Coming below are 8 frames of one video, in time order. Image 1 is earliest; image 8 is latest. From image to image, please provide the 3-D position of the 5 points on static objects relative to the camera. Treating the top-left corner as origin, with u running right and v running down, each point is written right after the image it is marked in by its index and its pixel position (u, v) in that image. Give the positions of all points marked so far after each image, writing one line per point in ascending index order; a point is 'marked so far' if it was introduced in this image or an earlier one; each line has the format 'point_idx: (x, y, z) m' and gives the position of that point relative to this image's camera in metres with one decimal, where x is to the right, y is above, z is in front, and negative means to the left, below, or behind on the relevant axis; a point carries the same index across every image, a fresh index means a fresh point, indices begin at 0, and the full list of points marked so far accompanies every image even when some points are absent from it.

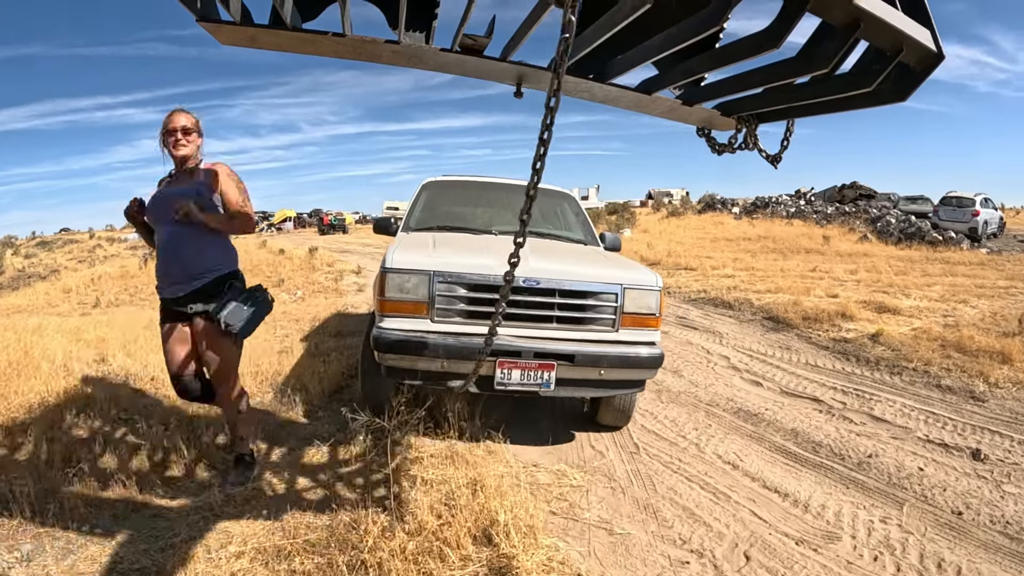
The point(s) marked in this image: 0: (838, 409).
0: (+2.7, -1.0, +4.7) m
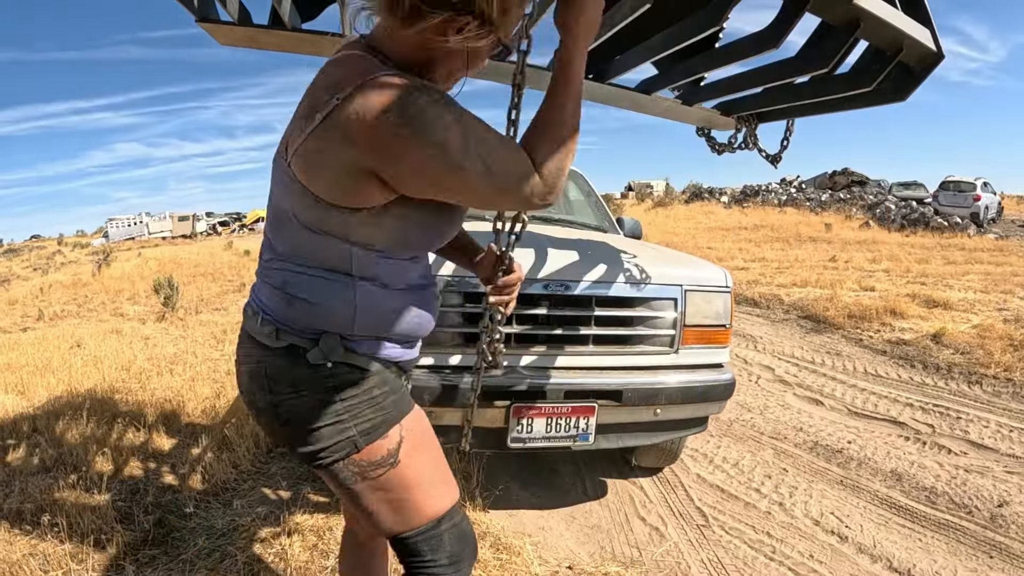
0: (+2.8, -1.0, +3.7) m
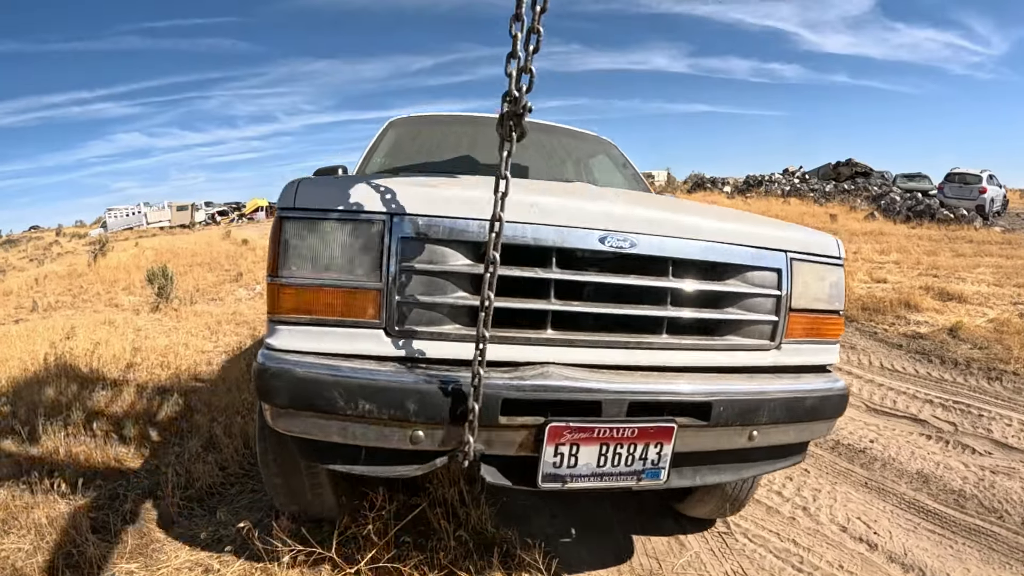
0: (+2.8, -0.9, +3.6) m
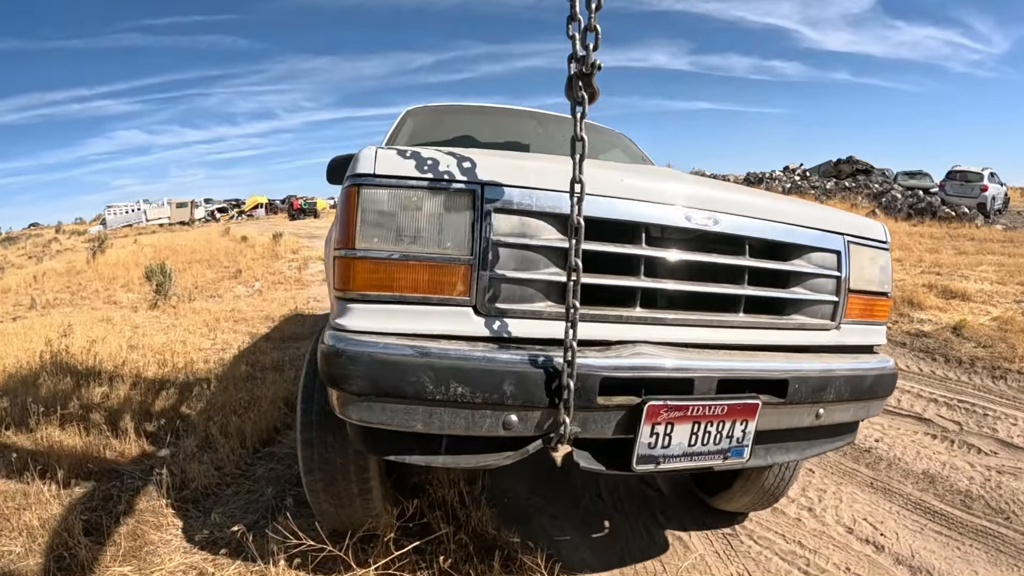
0: (+2.8, -0.9, +3.5) m
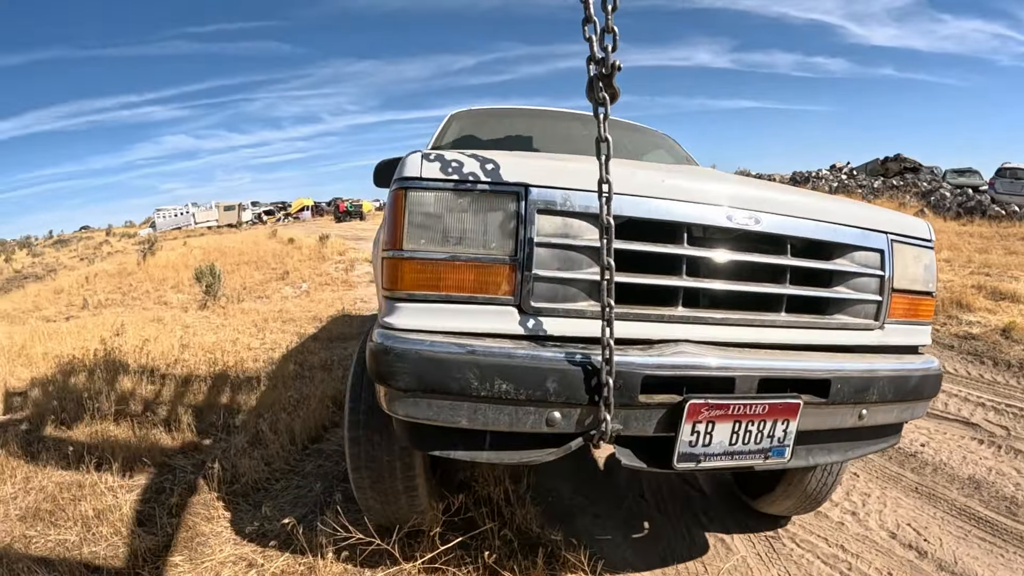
0: (+3.0, -0.9, +3.4) m
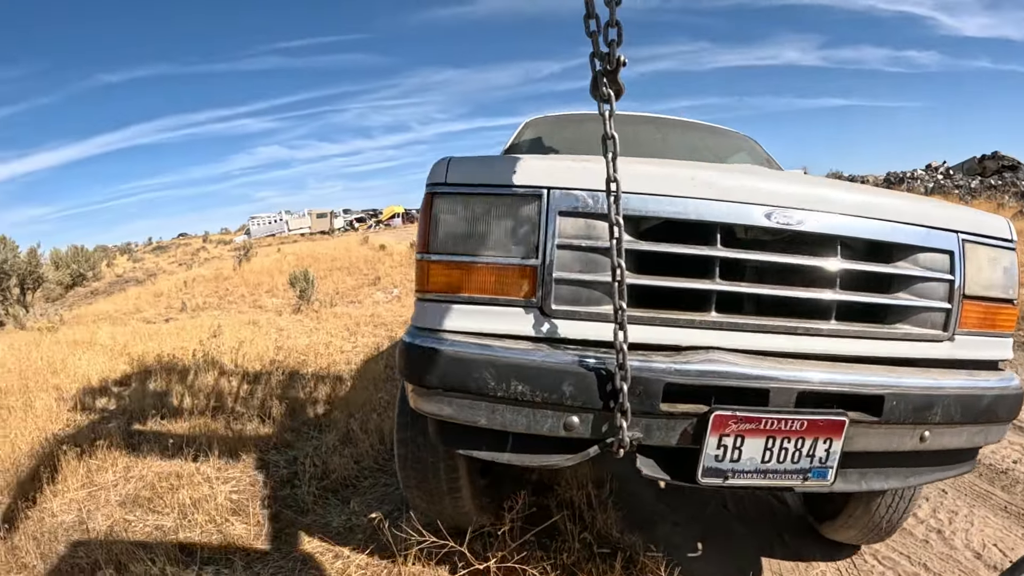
0: (+3.5, -1.0, +3.2) m
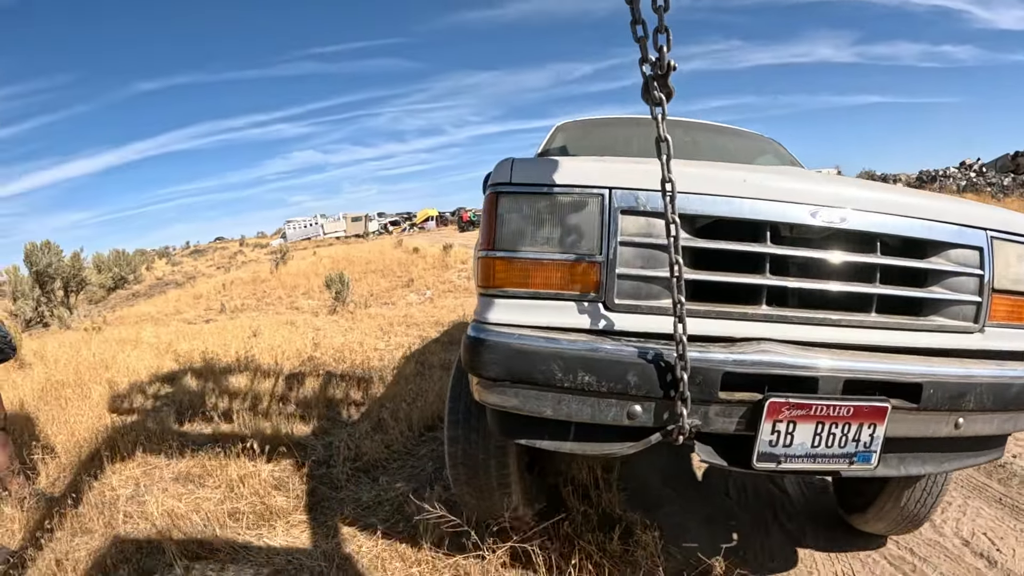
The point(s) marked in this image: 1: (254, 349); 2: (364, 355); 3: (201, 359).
0: (+3.6, -1.0, +3.3) m
1: (-2.9, -0.7, +6.2) m
2: (-1.5, -0.7, +5.7) m
3: (-3.4, -0.8, +6.1) m
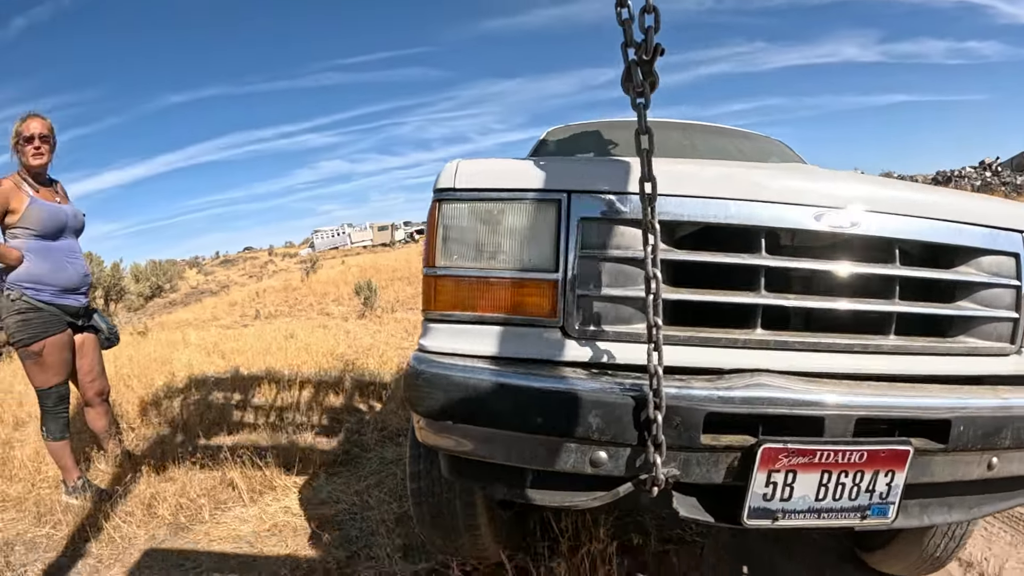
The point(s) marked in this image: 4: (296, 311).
0: (+3.7, -1.1, +3.3) m
1: (-2.6, -0.8, +6.5) m
2: (-1.3, -0.8, +5.9) m
3: (-3.2, -0.9, +6.4) m
4: (-4.8, -0.6, +12.4) m
